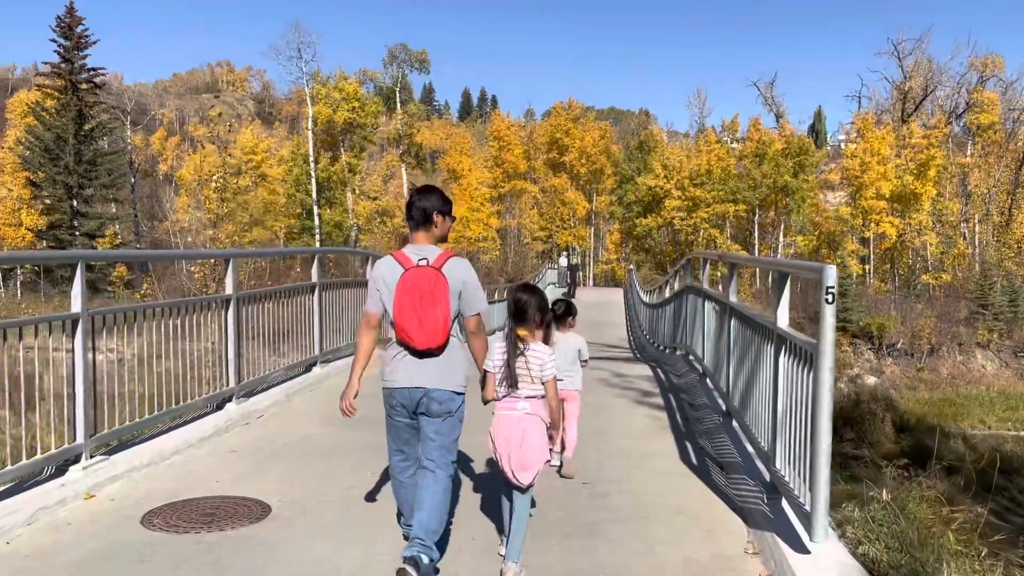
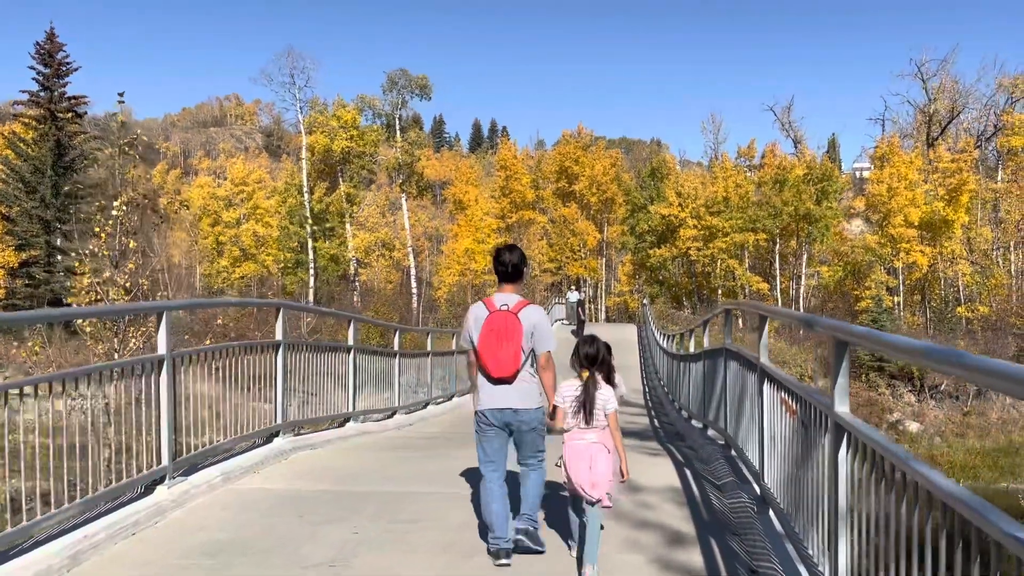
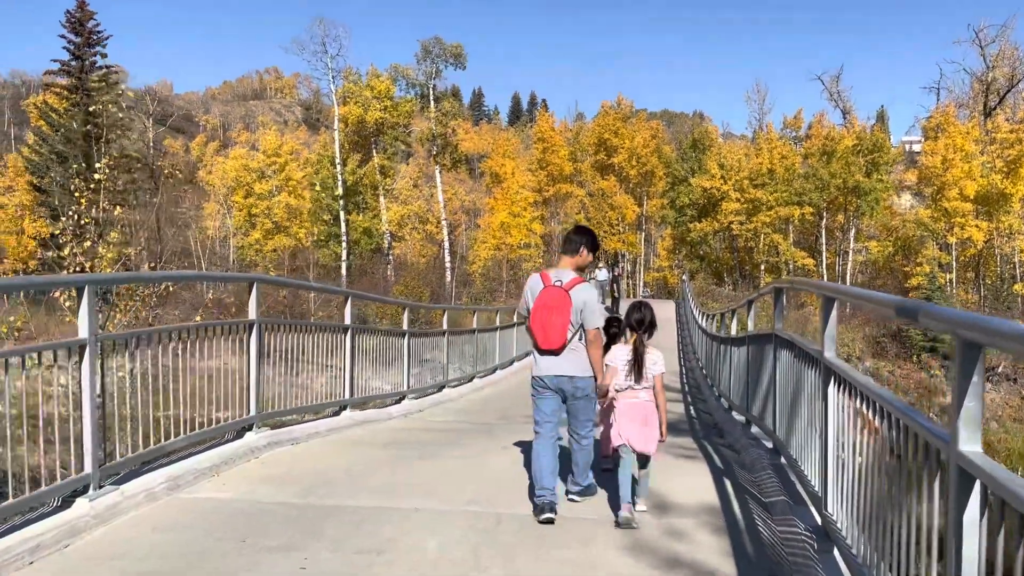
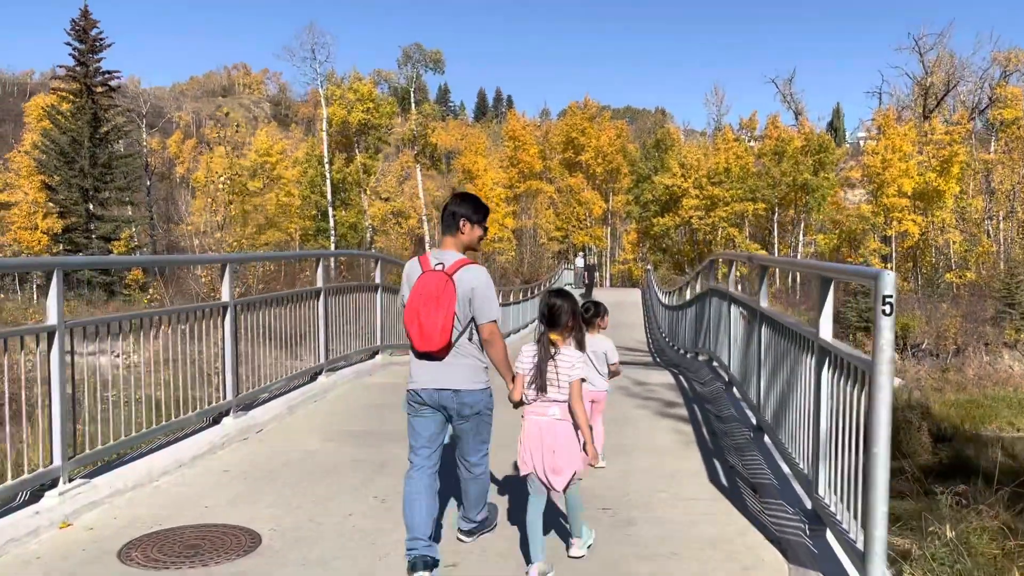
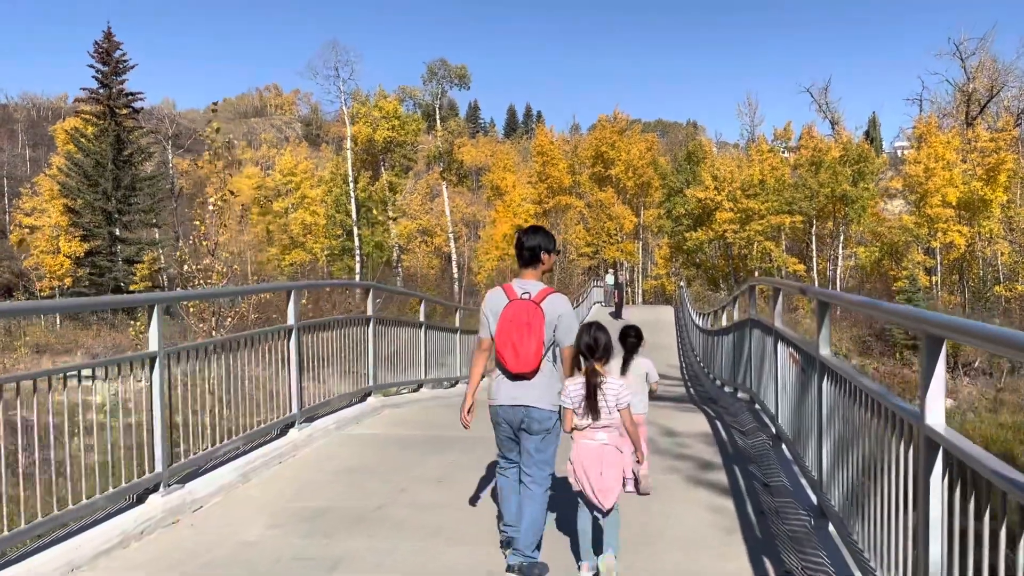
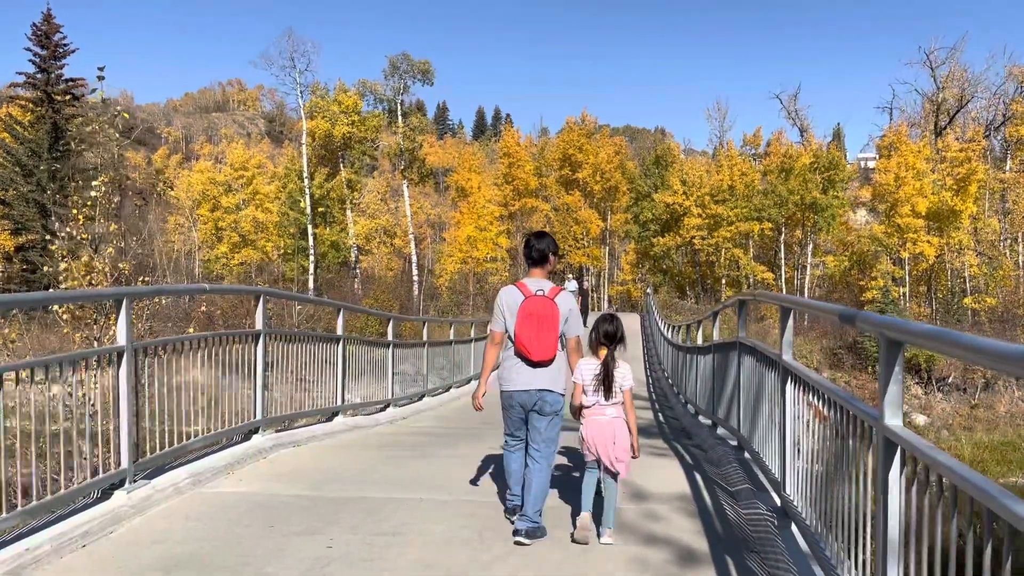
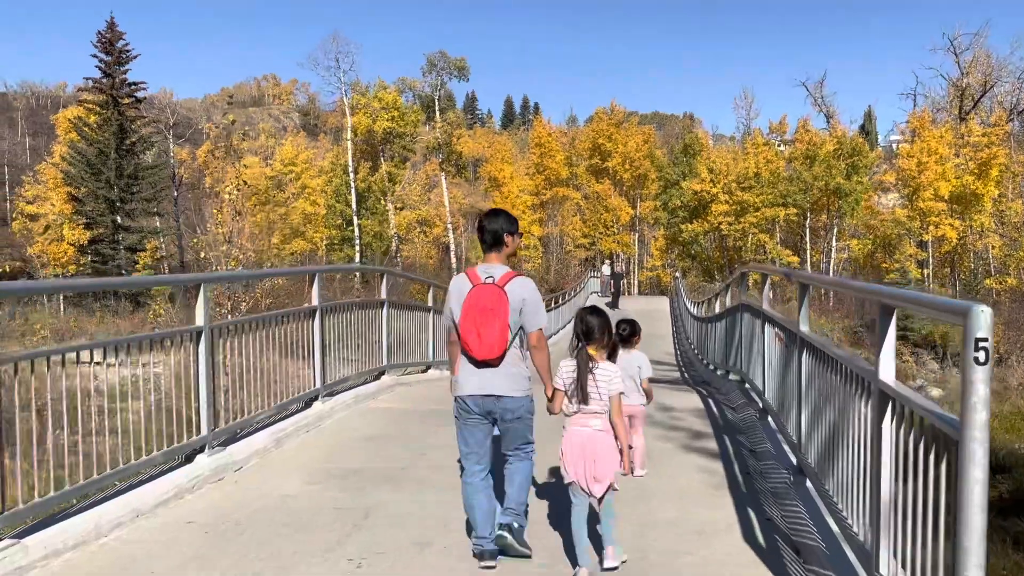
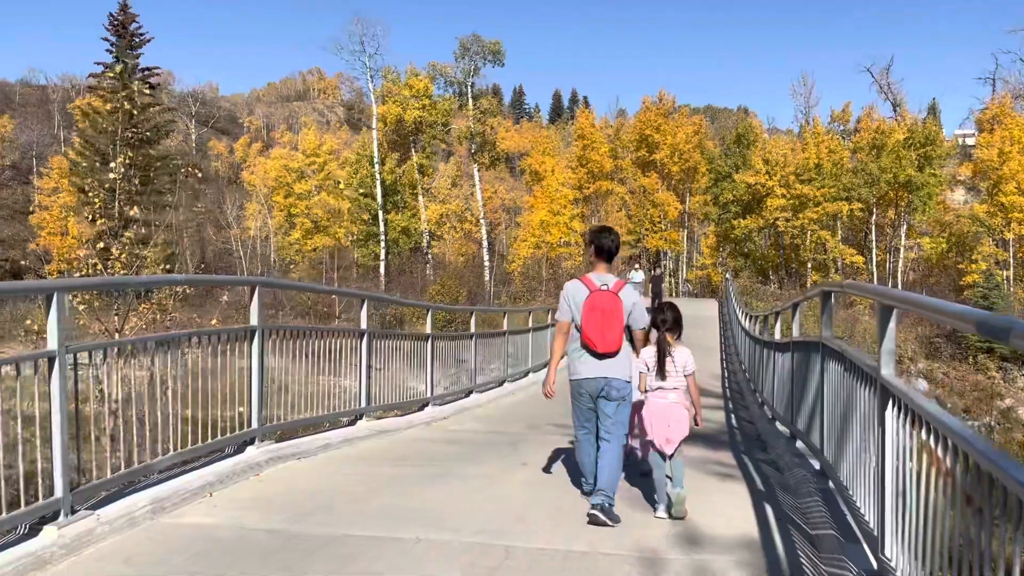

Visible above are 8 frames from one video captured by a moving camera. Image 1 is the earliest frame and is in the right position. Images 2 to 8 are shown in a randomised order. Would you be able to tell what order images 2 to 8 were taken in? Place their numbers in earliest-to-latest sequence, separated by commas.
4, 7, 5, 2, 6, 3, 8
